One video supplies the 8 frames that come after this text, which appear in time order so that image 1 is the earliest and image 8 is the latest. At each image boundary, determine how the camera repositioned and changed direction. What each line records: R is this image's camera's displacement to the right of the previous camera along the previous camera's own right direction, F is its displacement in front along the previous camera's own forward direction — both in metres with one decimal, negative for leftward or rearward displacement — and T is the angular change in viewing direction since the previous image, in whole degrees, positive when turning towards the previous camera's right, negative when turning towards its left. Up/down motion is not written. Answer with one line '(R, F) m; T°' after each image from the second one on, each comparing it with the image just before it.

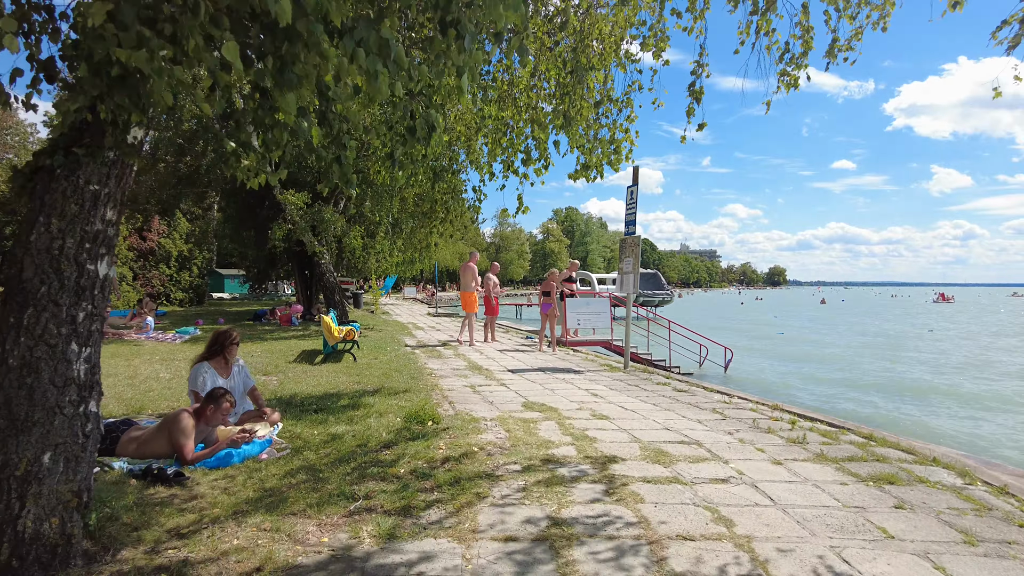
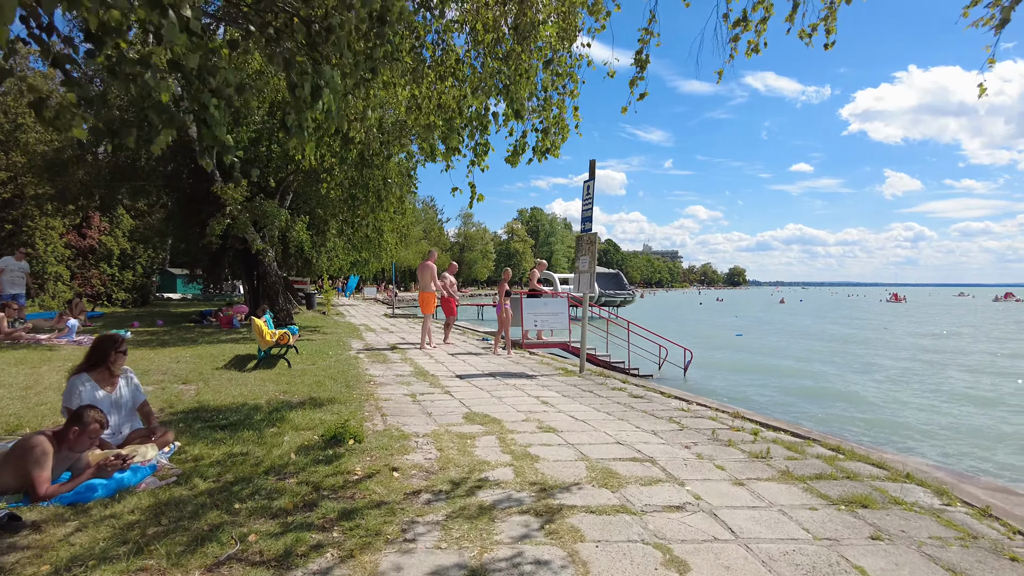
(+0.2, +0.6) m; +3°
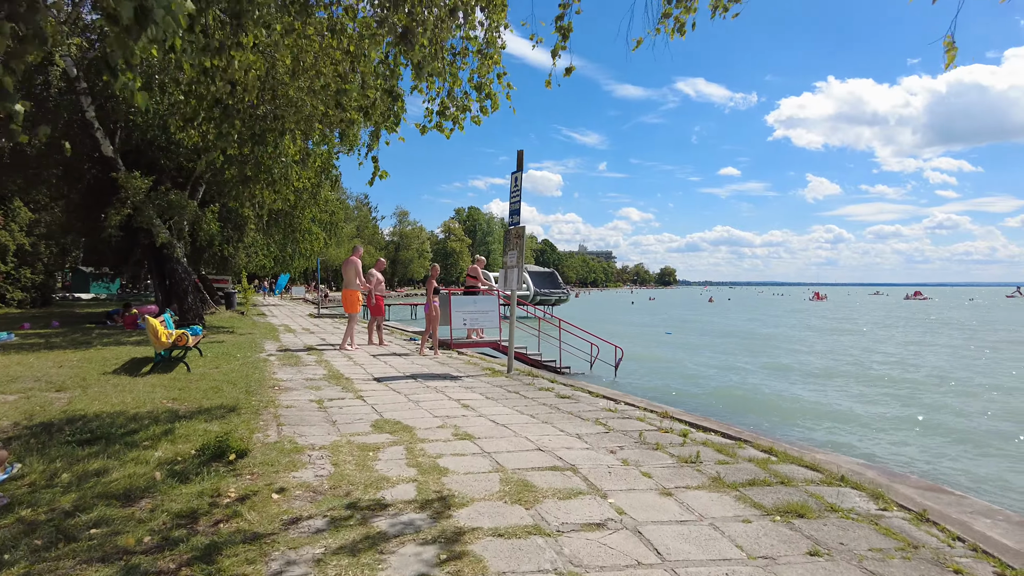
(+0.2, +0.5) m; +5°
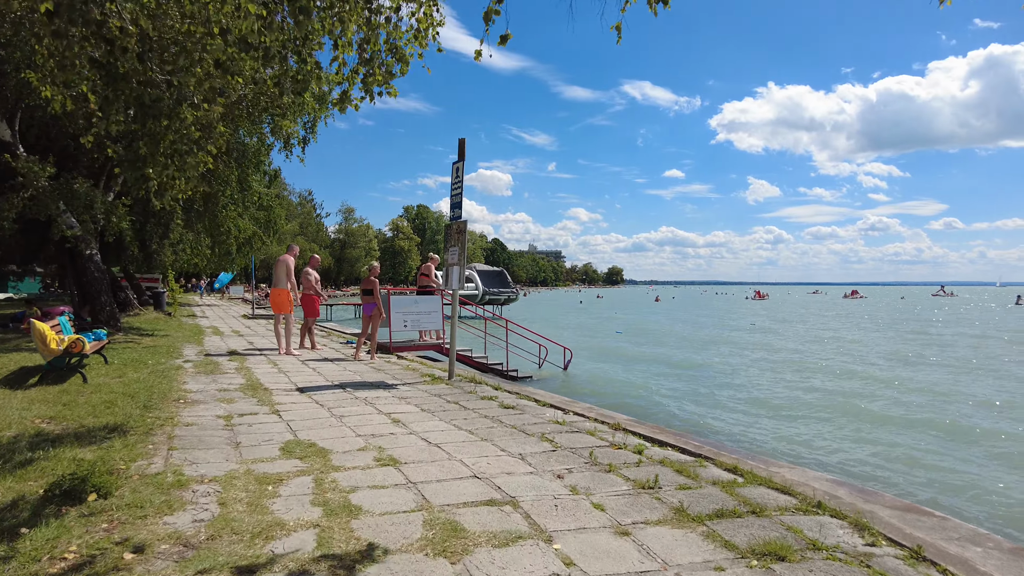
(+0.1, +0.7) m; +4°
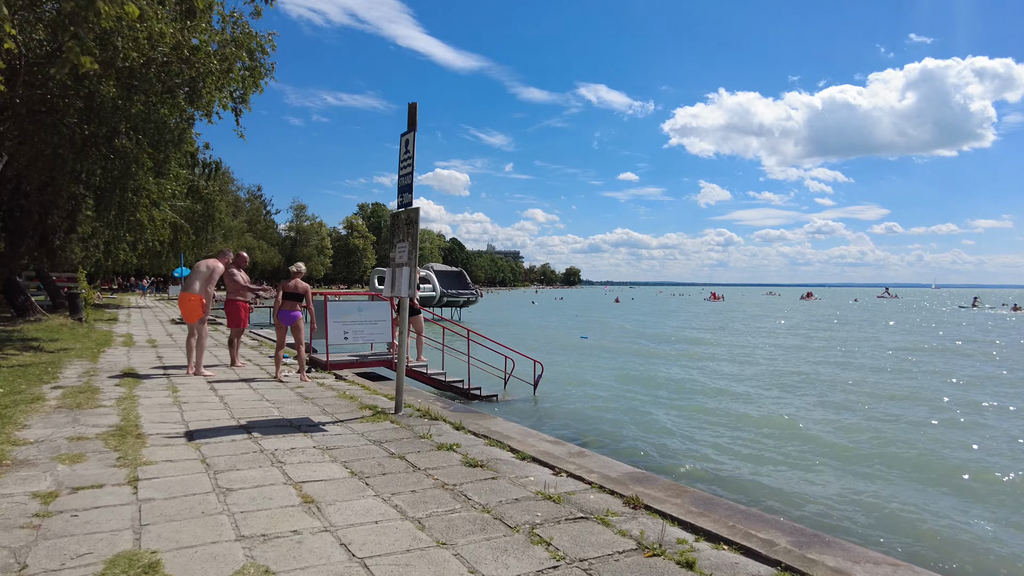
(-0.1, +1.8) m; +4°
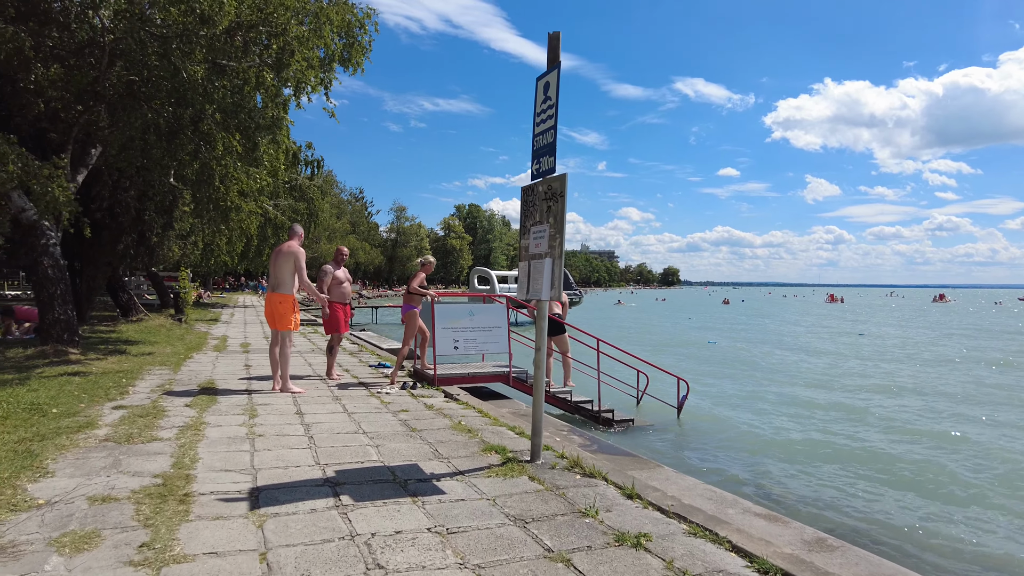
(-0.7, +1.9) m; -8°
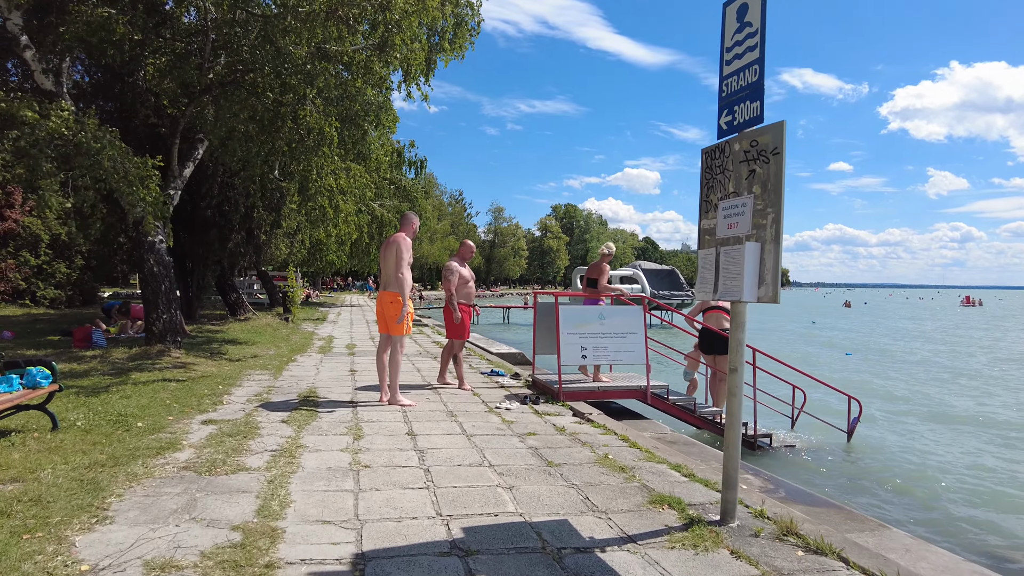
(-0.5, +1.2) m; -8°
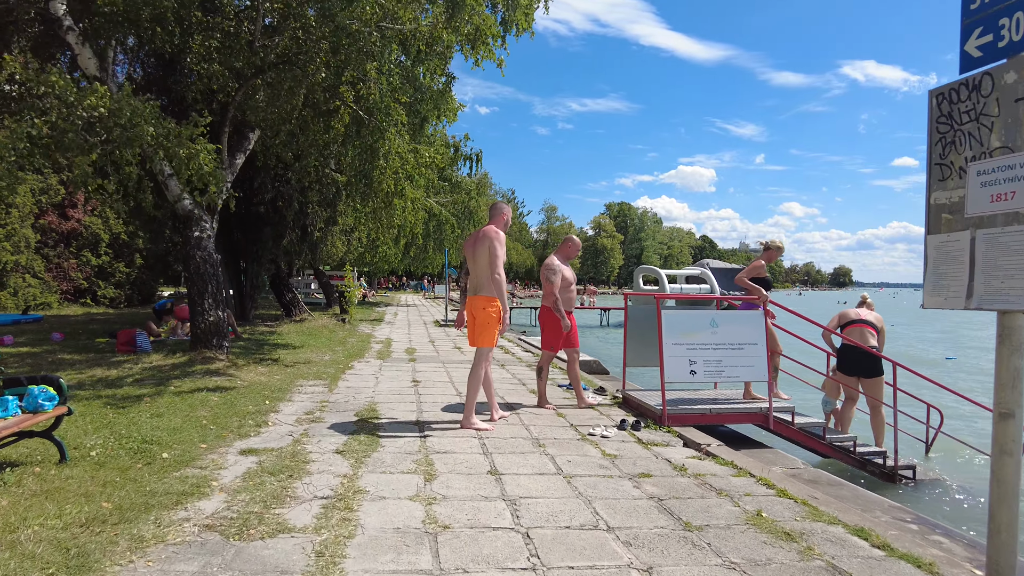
(-0.4, +1.1) m; -4°
